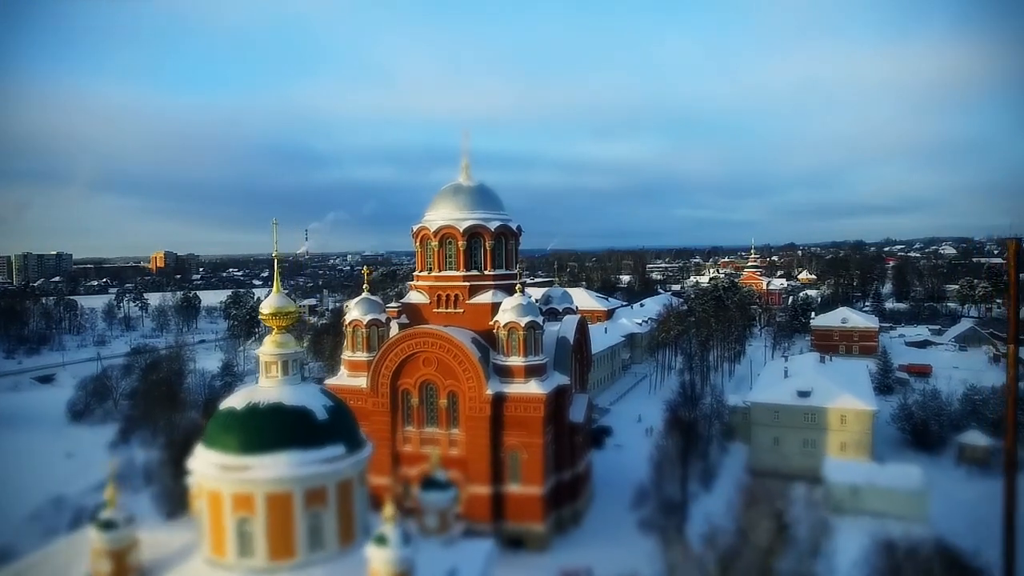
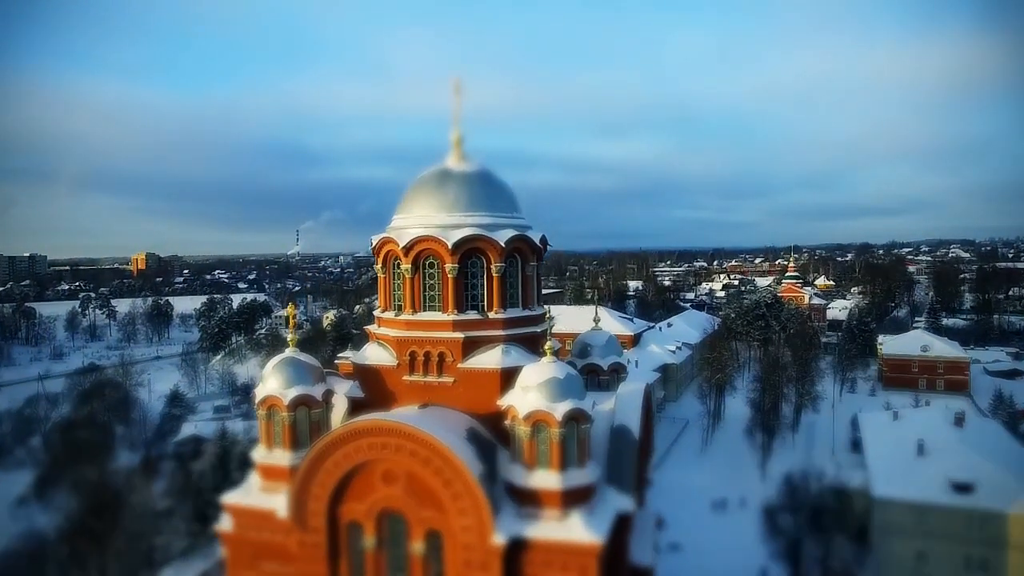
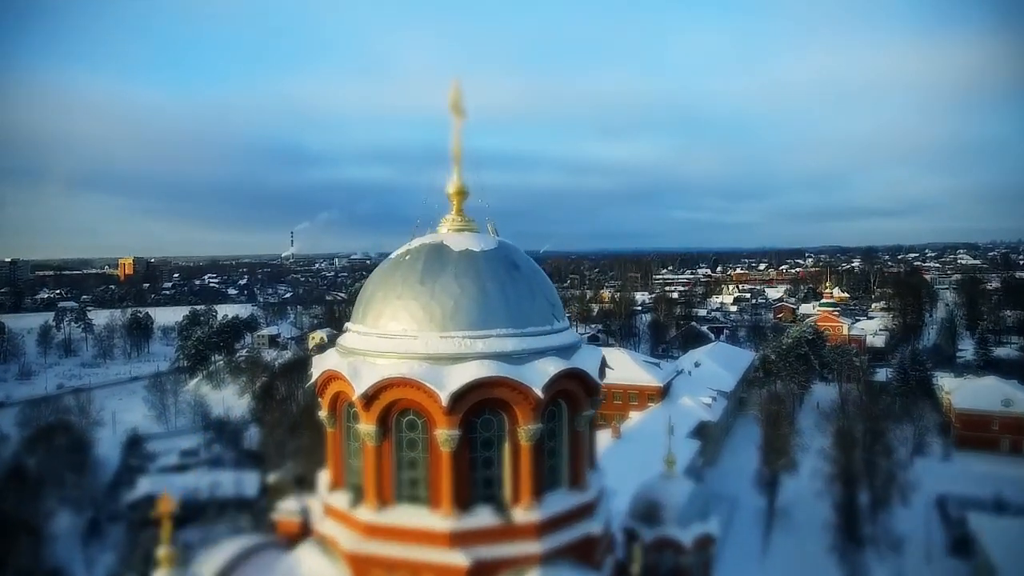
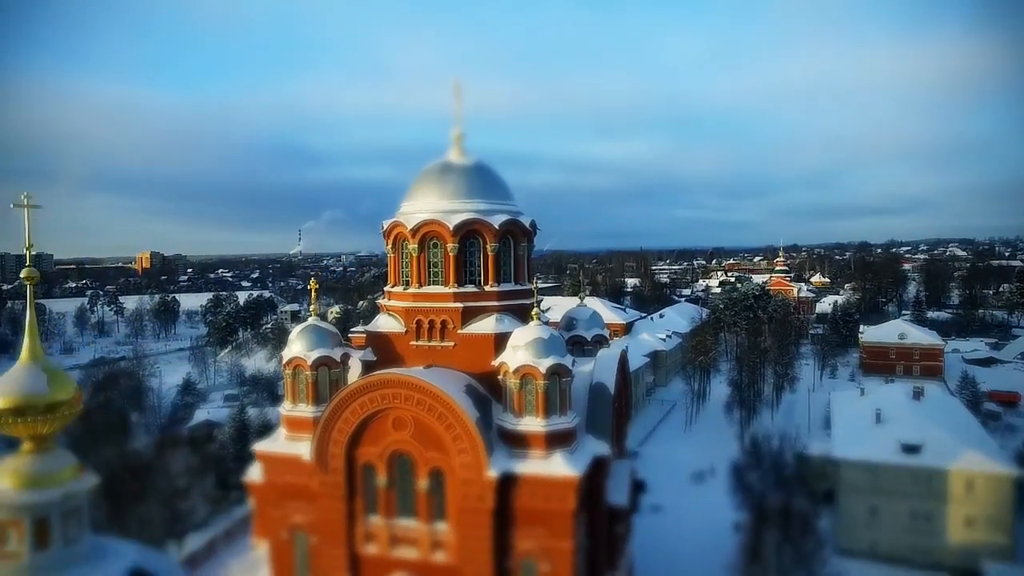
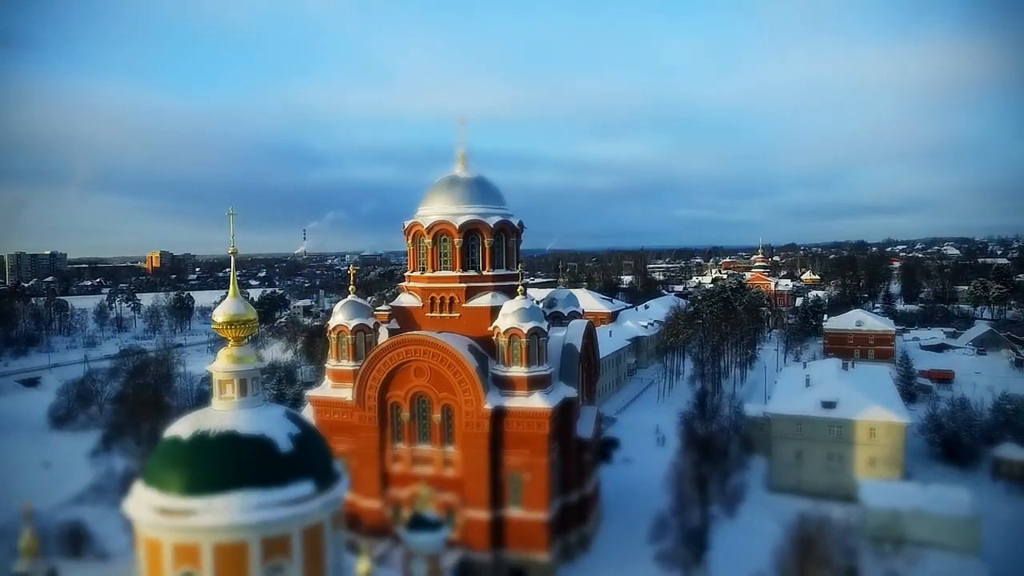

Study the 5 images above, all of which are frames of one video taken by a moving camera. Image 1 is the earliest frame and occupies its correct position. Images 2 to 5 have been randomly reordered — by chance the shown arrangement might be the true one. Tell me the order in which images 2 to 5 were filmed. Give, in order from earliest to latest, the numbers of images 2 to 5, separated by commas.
5, 4, 2, 3
